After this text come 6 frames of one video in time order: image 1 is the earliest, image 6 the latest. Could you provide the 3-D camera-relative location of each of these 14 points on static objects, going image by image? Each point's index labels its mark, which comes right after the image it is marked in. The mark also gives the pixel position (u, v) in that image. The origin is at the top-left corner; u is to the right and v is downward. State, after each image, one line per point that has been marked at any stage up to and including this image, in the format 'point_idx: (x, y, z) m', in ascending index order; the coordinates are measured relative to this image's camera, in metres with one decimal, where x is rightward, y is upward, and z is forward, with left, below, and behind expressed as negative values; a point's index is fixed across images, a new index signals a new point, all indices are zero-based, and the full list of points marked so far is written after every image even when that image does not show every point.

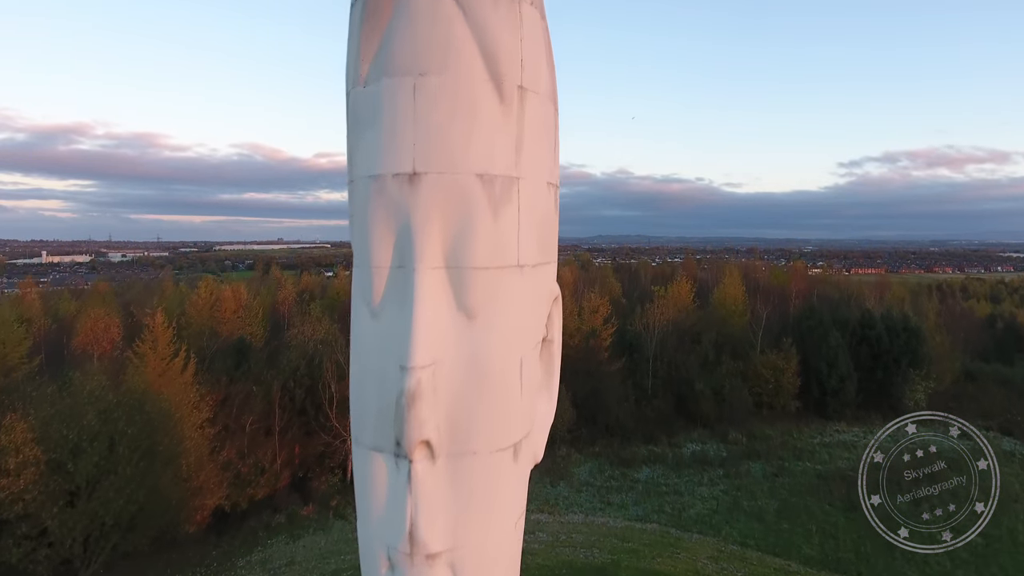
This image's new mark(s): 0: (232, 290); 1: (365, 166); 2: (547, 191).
0: (-6.7, 0.0, +14.1) m
1: (-0.6, +0.5, +2.5) m
2: (+0.2, +0.5, +2.8) m
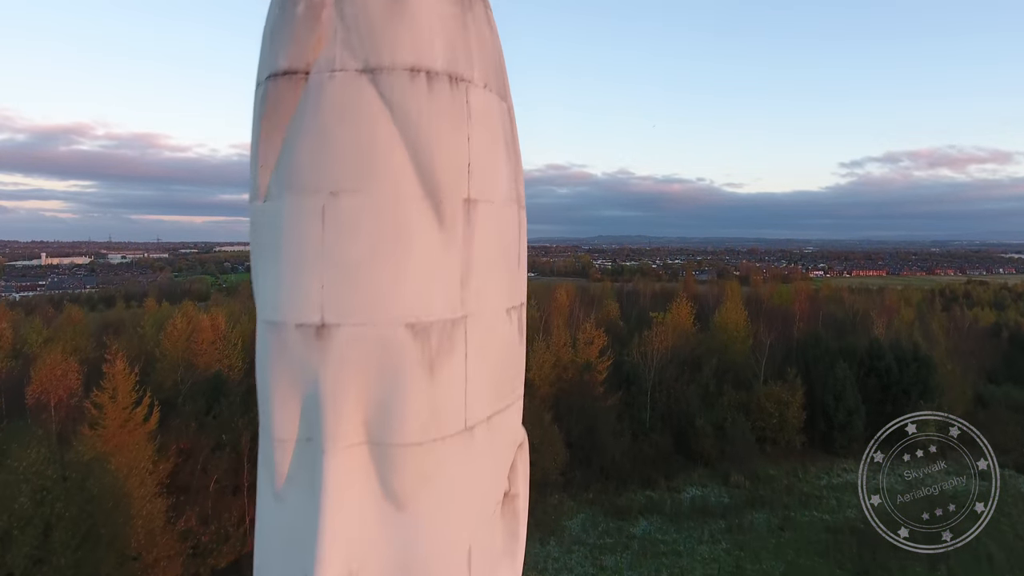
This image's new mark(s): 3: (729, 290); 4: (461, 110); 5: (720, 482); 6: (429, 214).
0: (-6.9, -0.6, +13.5) m
1: (-0.8, -0.1, +1.9) m
2: (0.0, -0.1, +2.2) m
3: (+6.4, -0.1, +17.0) m
4: (-0.2, +0.6, +2.0) m
5: (+3.8, -3.5, +10.6) m
6: (-0.3, +0.2, +1.9) m
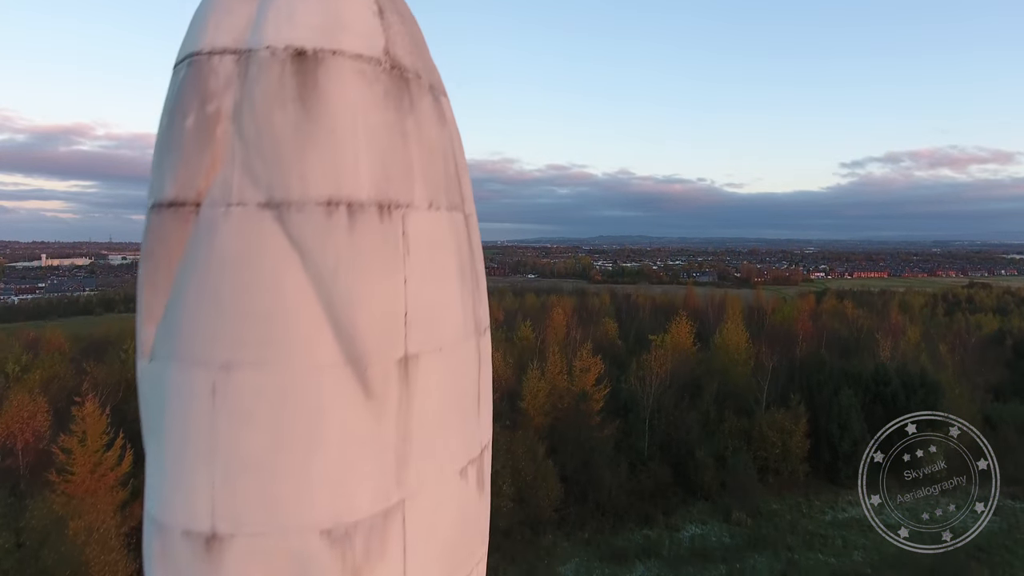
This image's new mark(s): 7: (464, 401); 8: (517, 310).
0: (-7.1, -1.1, +13.1) m
1: (-1.0, -0.6, +1.5) m
2: (-0.2, -0.6, +1.8) m
3: (+6.2, -0.6, +16.6) m
4: (-0.3, +0.1, +1.6) m
5: (+3.7, -4.0, +10.2) m
6: (-0.4, -0.2, +1.5) m
7: (-0.2, -0.4, +1.8) m
8: (+0.2, -0.7, +18.3) m
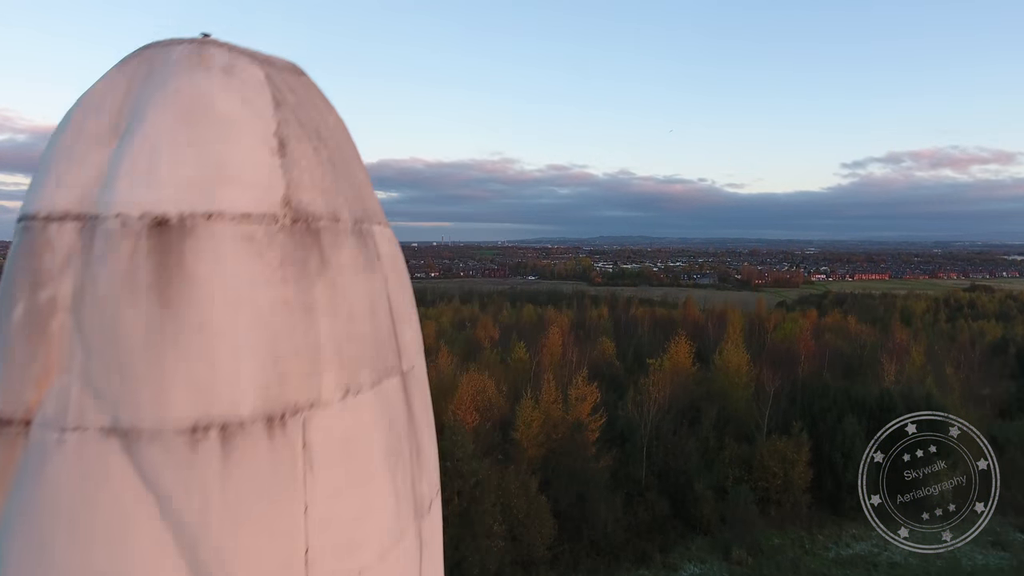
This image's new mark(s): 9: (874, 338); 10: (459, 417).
0: (-7.2, -1.6, +12.8) m
1: (-1.1, -1.0, +1.2) m
2: (-0.3, -1.1, +1.5) m
3: (+6.1, -1.1, +16.2) m
4: (-0.5, -0.4, +1.2) m
5: (+3.5, -4.5, +9.8) m
6: (-0.6, -0.7, +1.1) m
7: (-0.3, -0.8, +1.5) m
8: (+0.1, -1.2, +17.9) m
9: (+10.9, -1.4, +17.5) m
10: (-0.9, -2.3, +10.4) m
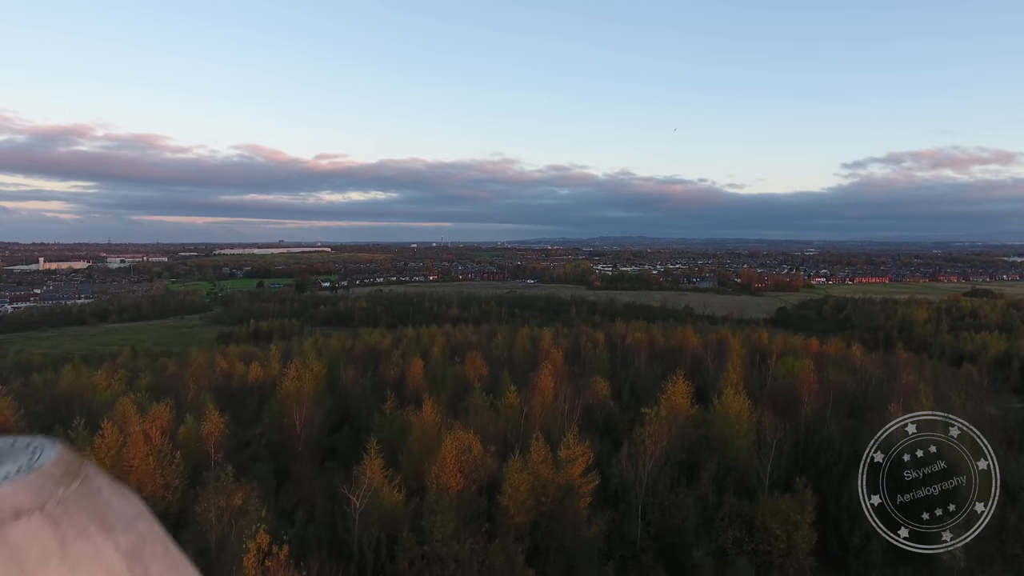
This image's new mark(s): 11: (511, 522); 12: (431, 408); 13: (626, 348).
0: (-7.4, -2.5, +12.1) m
1: (-1.3, -2.0, +0.6) m
2: (-0.5, -2.0, +0.9) m
3: (+5.9, -2.0, +15.6) m
4: (-0.7, -1.3, +0.6) m
5: (+3.3, -5.5, +9.2) m
6: (-0.8, -1.7, +0.5) m
7: (-0.5, -1.8, +0.9) m
8: (-0.2, -2.1, +17.3) m
9: (+10.7, -2.4, +16.9) m
10: (-1.2, -3.2, +9.8) m
11: (0.0, -3.9, +9.7) m
12: (-1.6, -2.4, +11.7) m
13: (+3.8, -2.0, +19.2) m
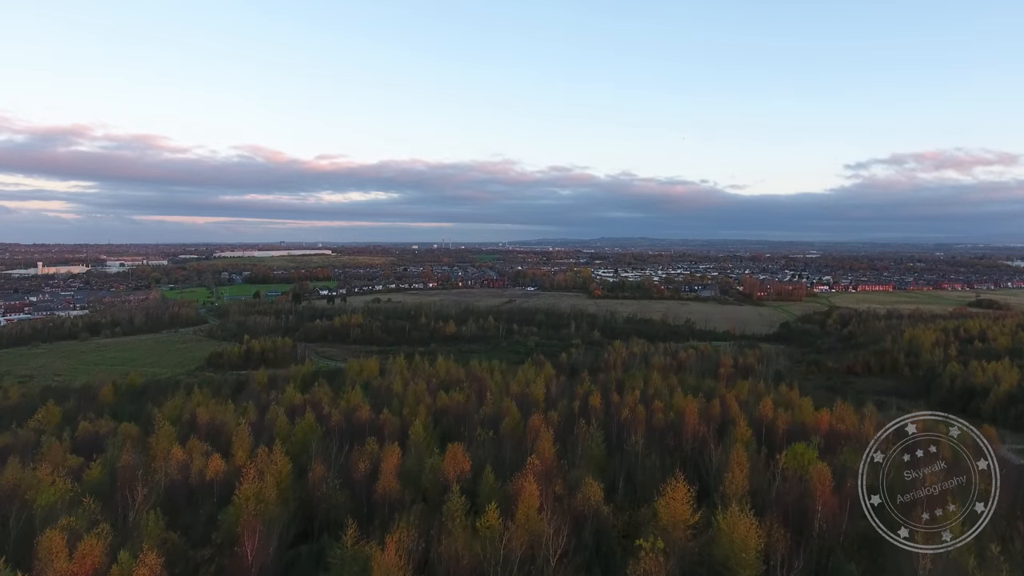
0: (-7.8, -4.6, +10.8) m
1: (-1.8, -4.1, -0.8) m
2: (-1.0, -4.2, -0.5) m
3: (+5.5, -4.2, +14.2) m
4: (-1.1, -3.4, -0.7) m
5: (+2.9, -7.6, +7.9) m
6: (-1.2, -3.8, -0.8) m
7: (-1.0, -3.9, -0.5) m
8: (-0.6, -4.2, +16.0) m
9: (+10.3, -4.5, +15.5) m
10: (-1.6, -5.4, +8.4) m
11: (-0.4, -6.0, +8.3) m
12: (-2.0, -4.5, +10.4) m
13: (+3.4, -4.1, +17.9) m
